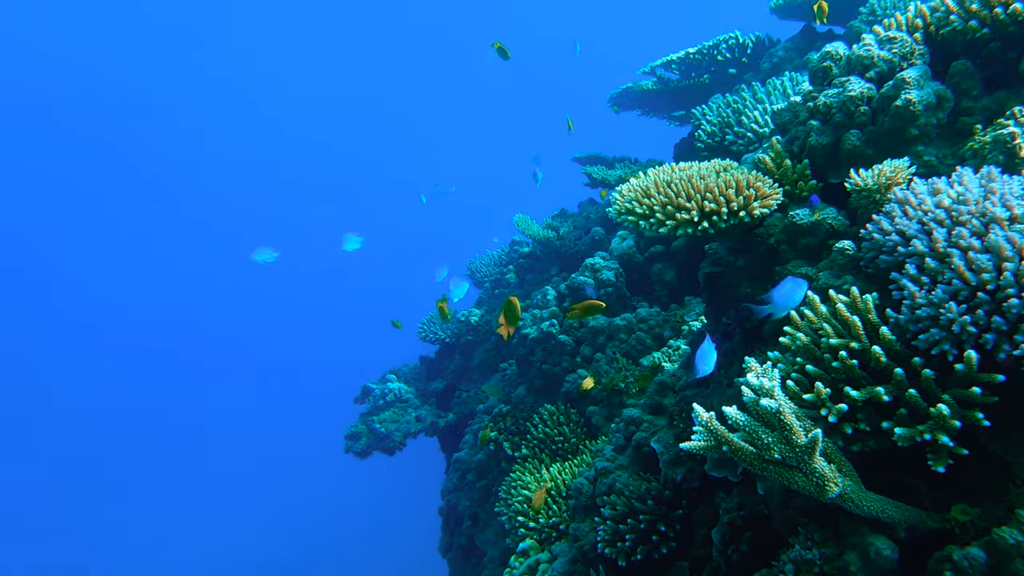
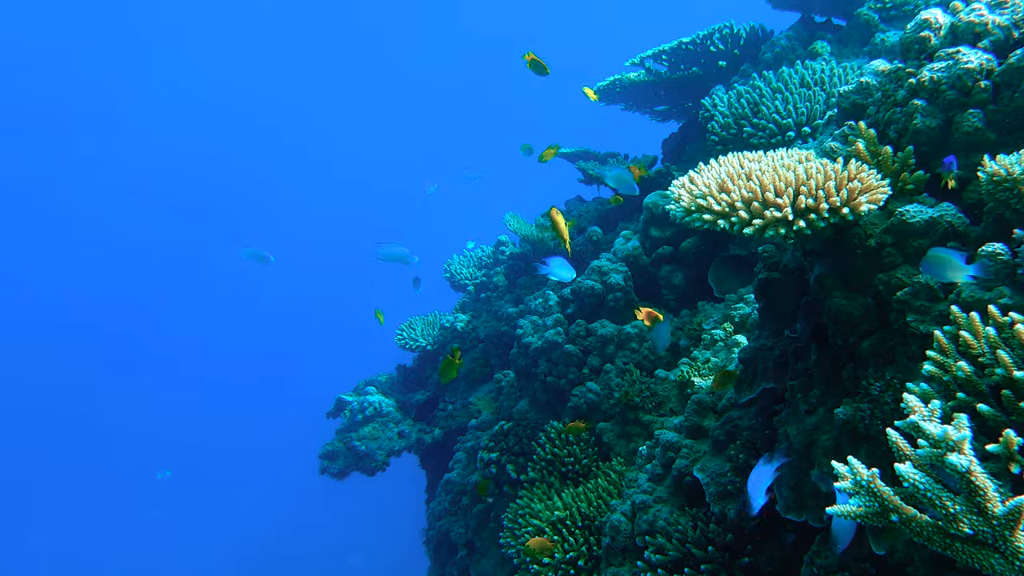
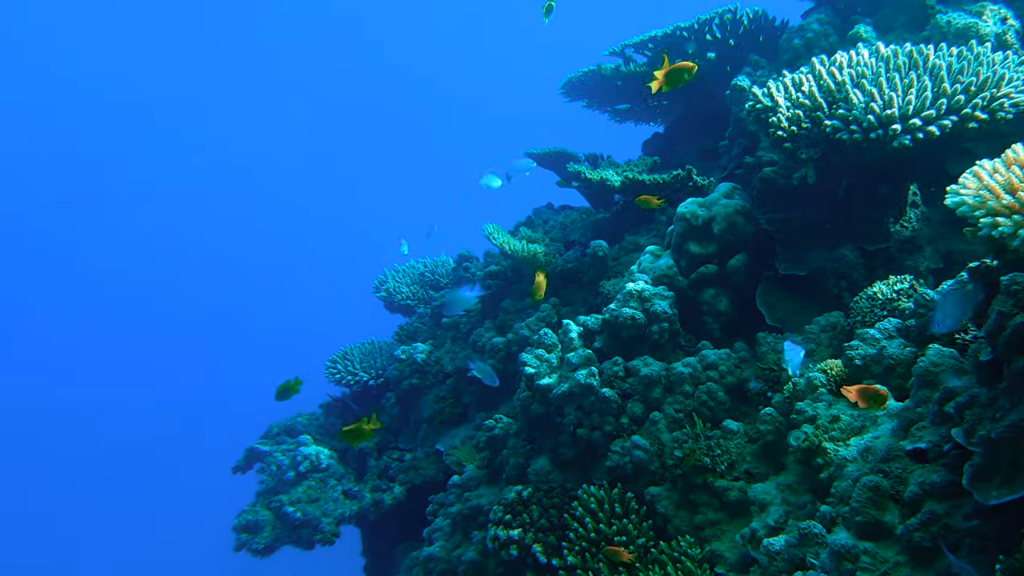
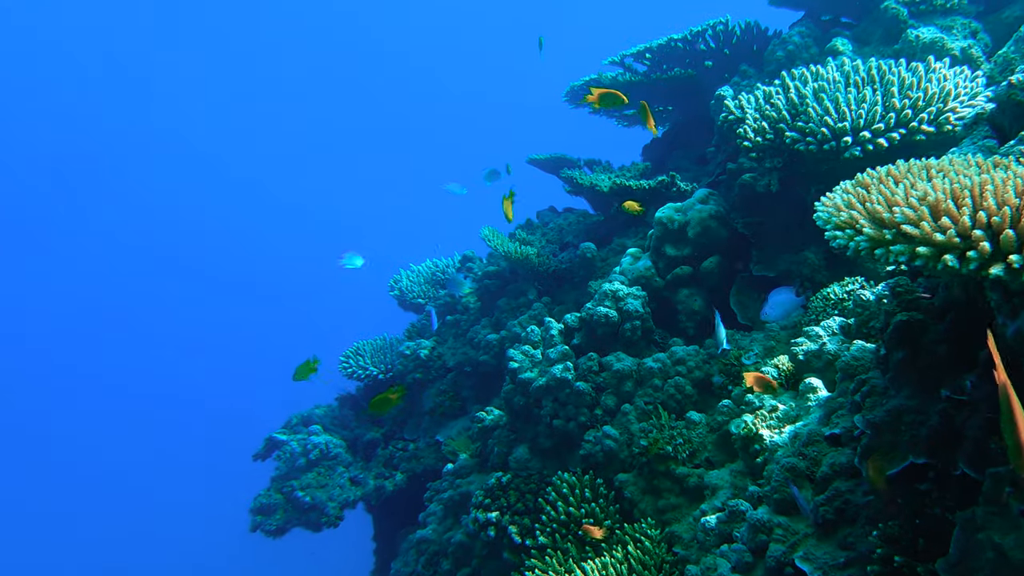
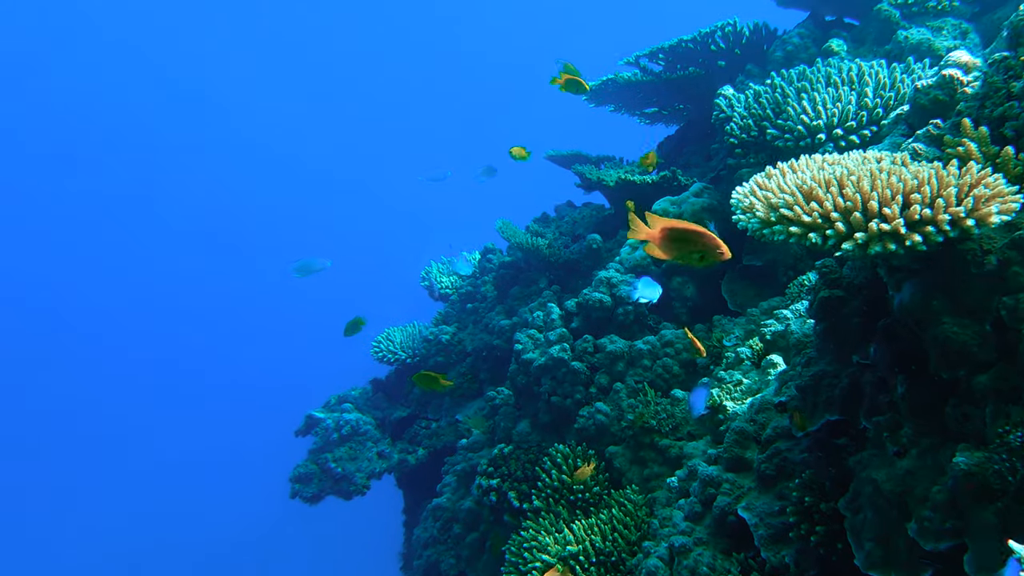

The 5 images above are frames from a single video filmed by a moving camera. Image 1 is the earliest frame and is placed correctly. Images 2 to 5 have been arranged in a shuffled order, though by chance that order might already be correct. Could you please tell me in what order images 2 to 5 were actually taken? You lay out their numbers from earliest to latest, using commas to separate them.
2, 5, 4, 3
